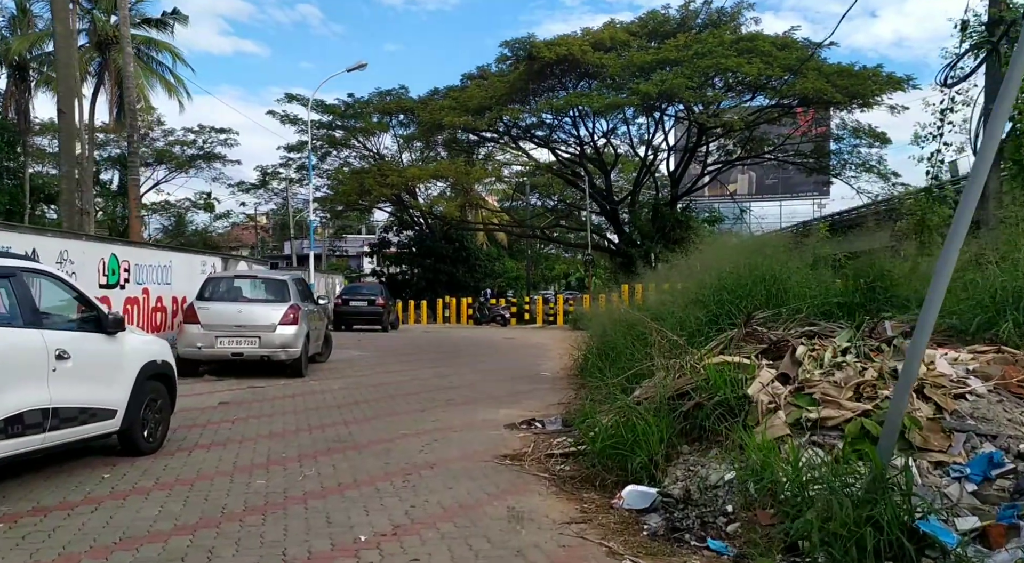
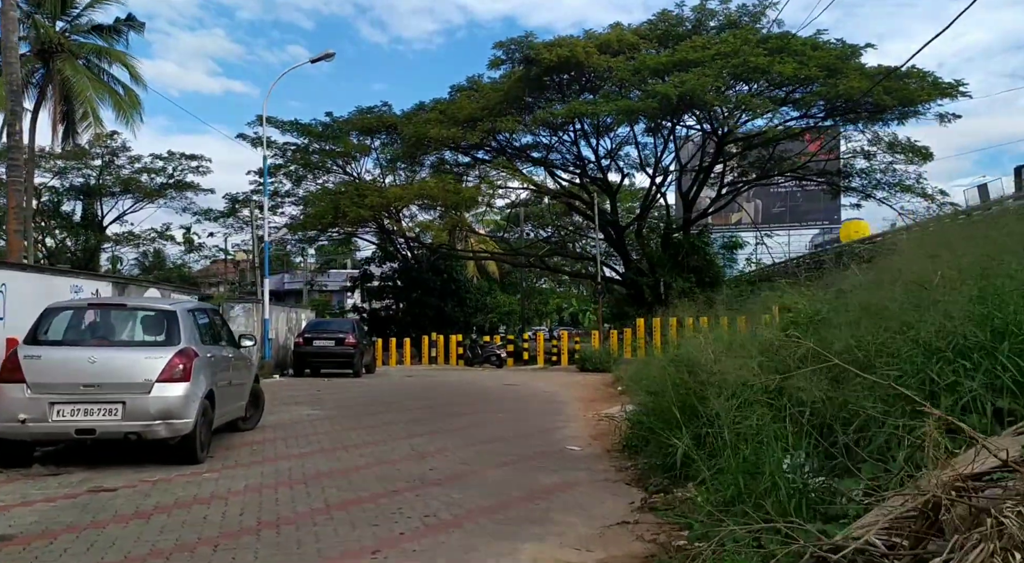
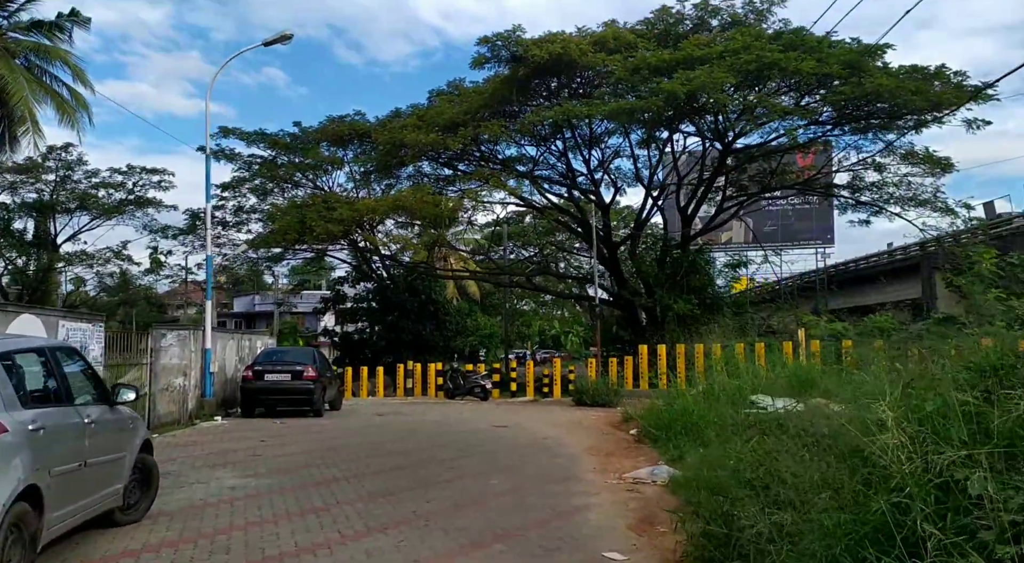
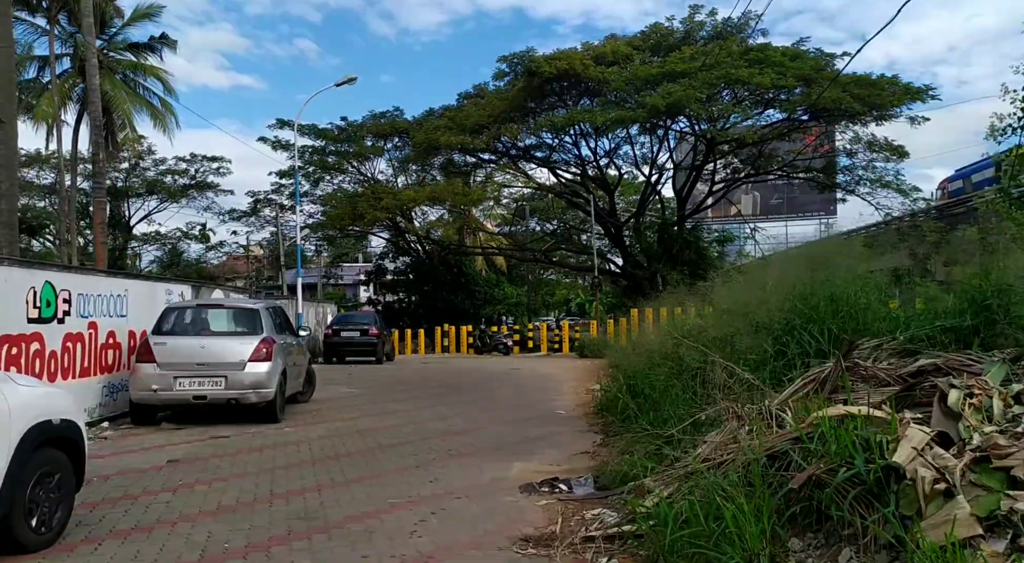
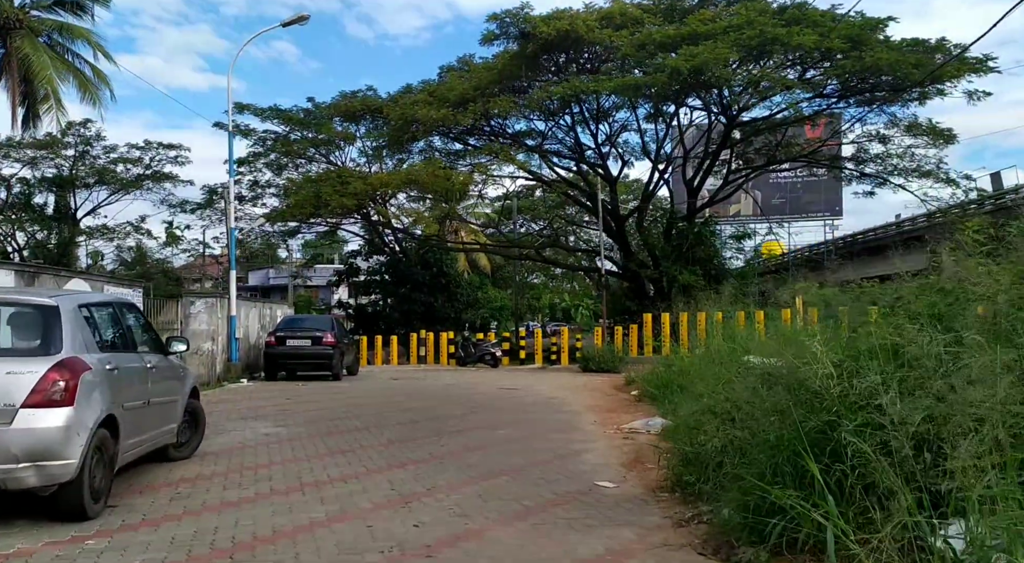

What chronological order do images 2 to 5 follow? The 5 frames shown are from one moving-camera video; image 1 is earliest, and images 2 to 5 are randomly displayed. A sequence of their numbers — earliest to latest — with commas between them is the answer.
4, 2, 5, 3
